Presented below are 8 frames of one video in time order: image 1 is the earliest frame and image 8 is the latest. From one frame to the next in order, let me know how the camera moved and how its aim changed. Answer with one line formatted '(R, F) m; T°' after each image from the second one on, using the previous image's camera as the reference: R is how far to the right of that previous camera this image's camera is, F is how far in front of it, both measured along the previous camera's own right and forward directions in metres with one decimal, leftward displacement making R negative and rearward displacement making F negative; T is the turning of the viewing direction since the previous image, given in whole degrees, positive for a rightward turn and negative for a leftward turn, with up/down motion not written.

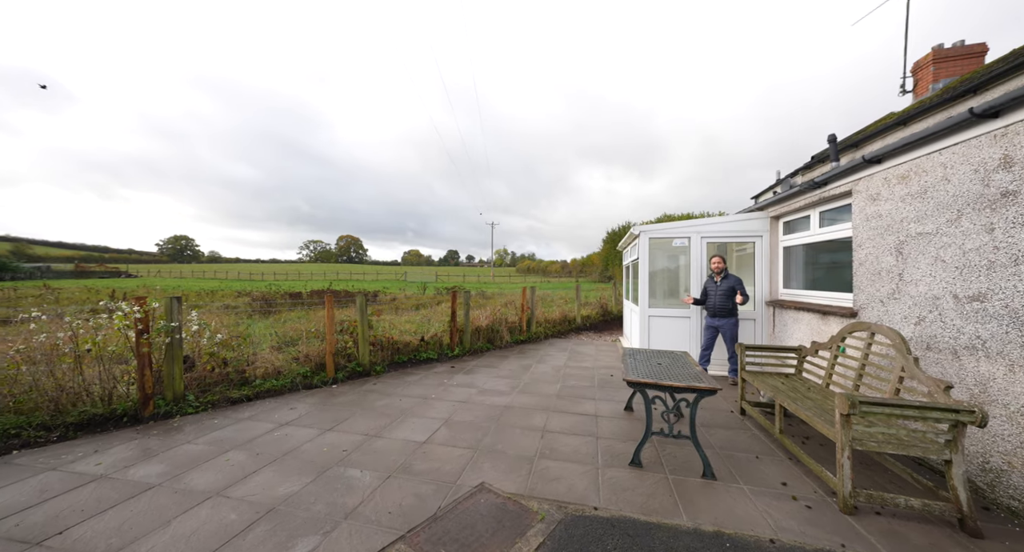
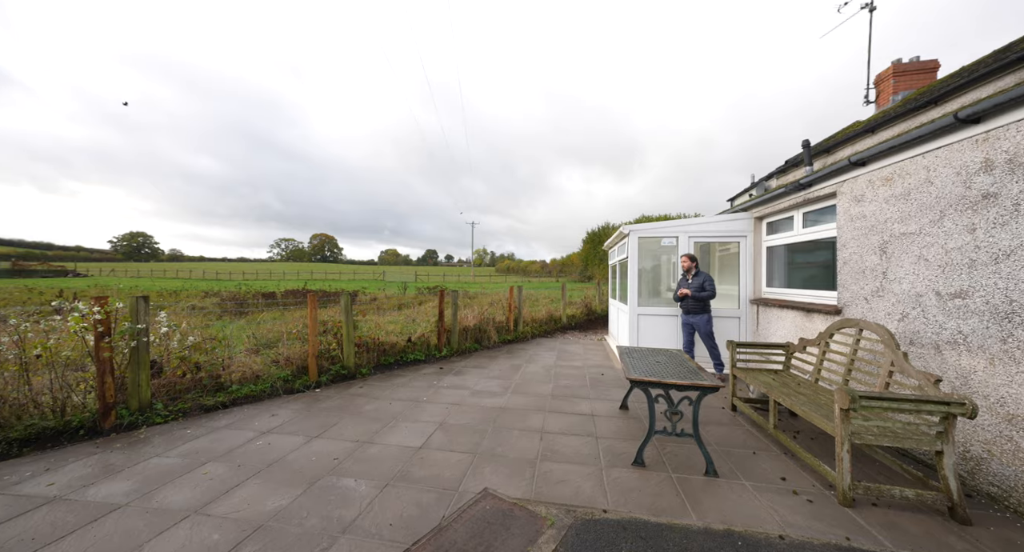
(-0.2, +0.1) m; +4°
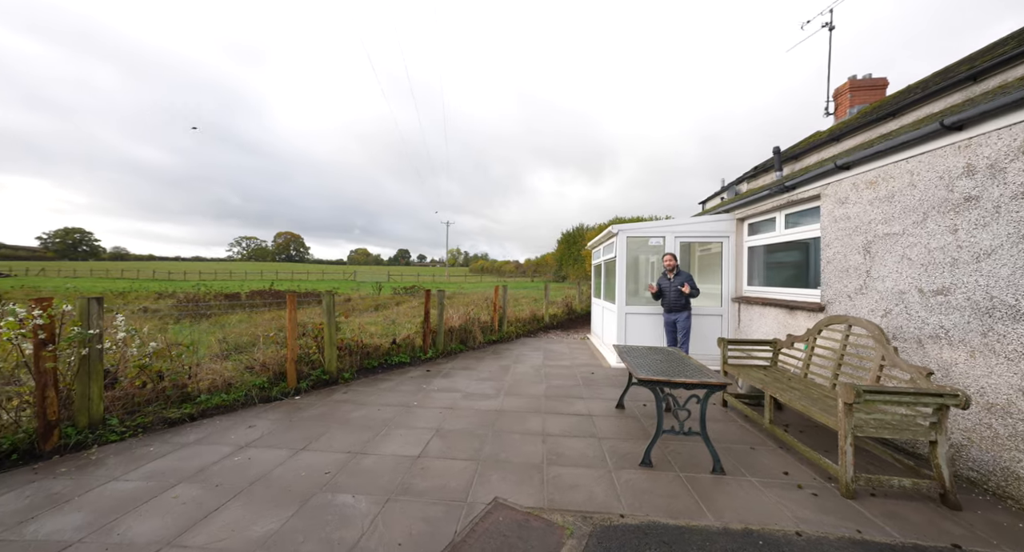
(-0.3, +0.1) m; +5°
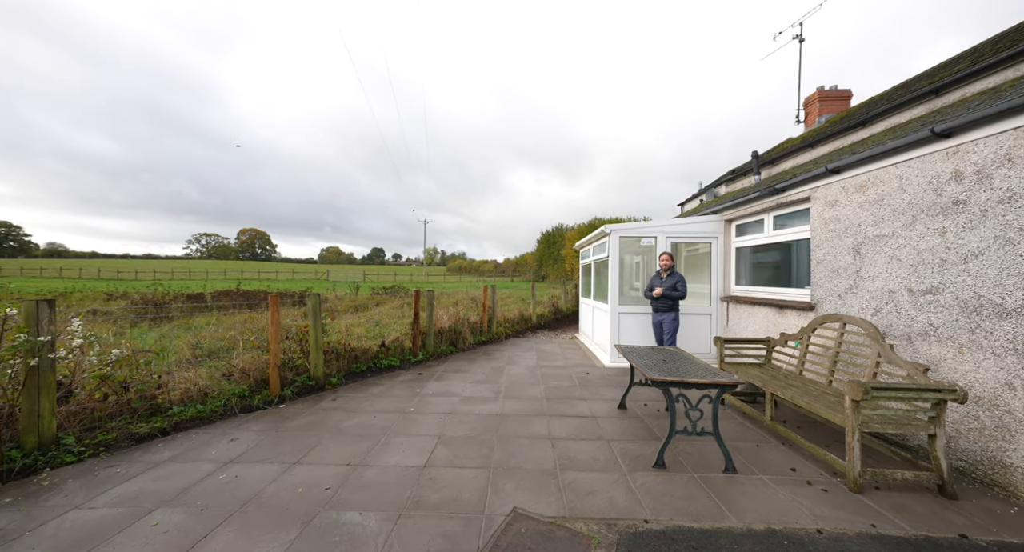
(-0.3, +0.1) m; +4°
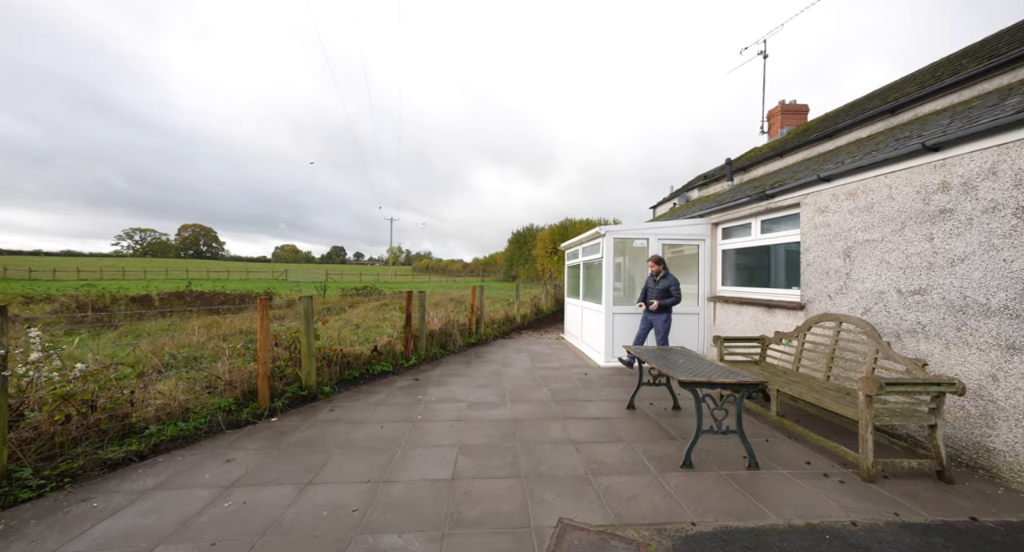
(-0.6, +0.1) m; +6°
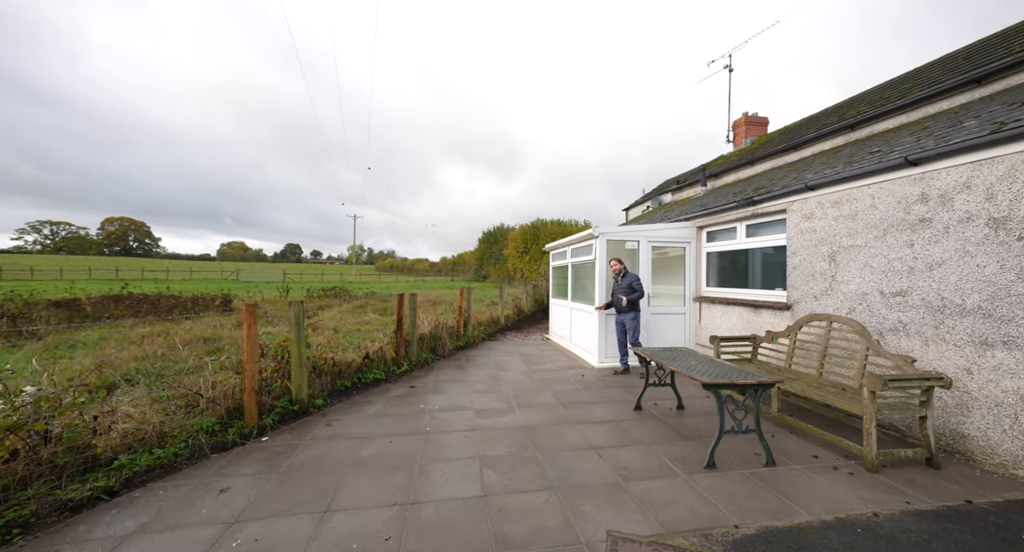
(-0.6, +0.2) m; +7°
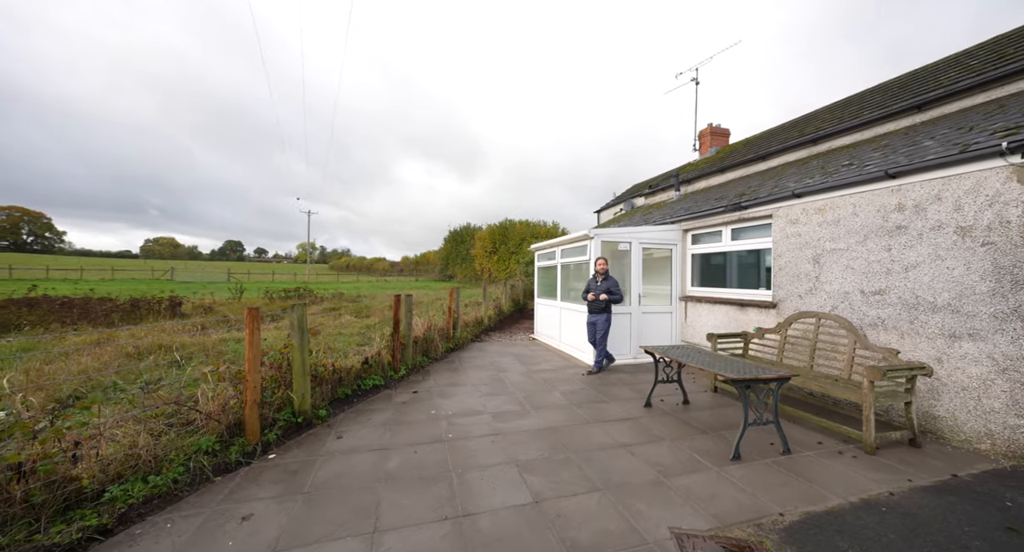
(-0.7, +0.1) m; +8°
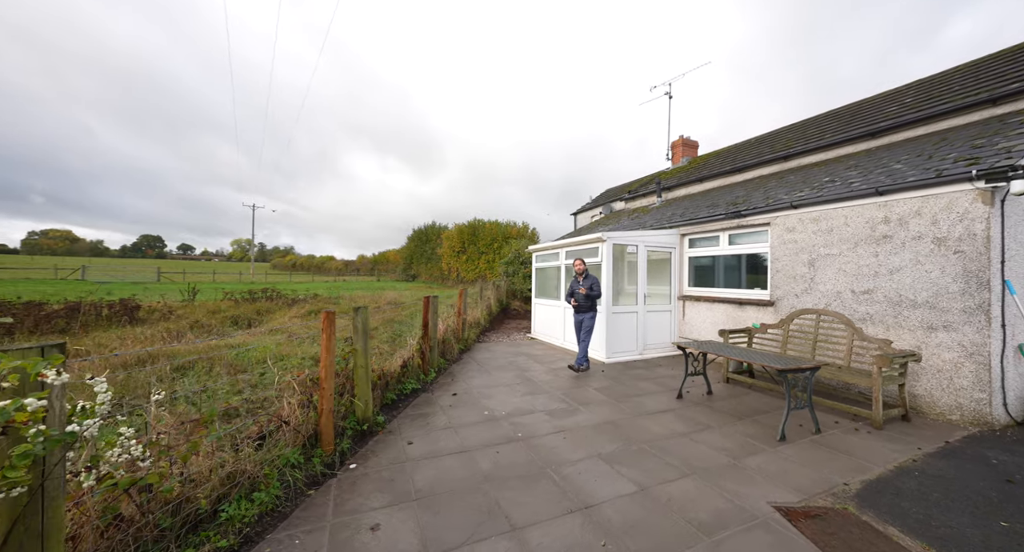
(-1.3, +0.1) m; +9°
